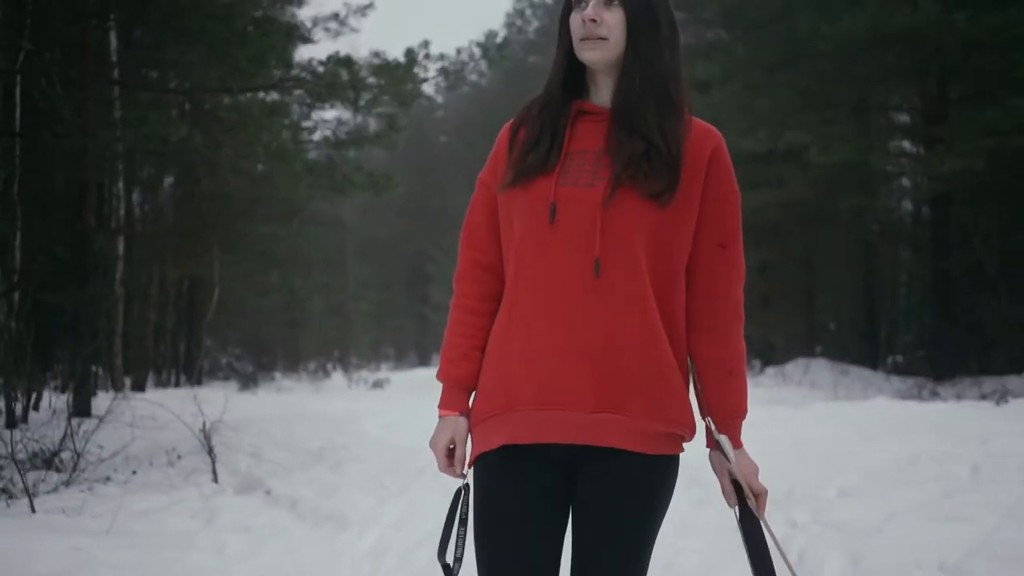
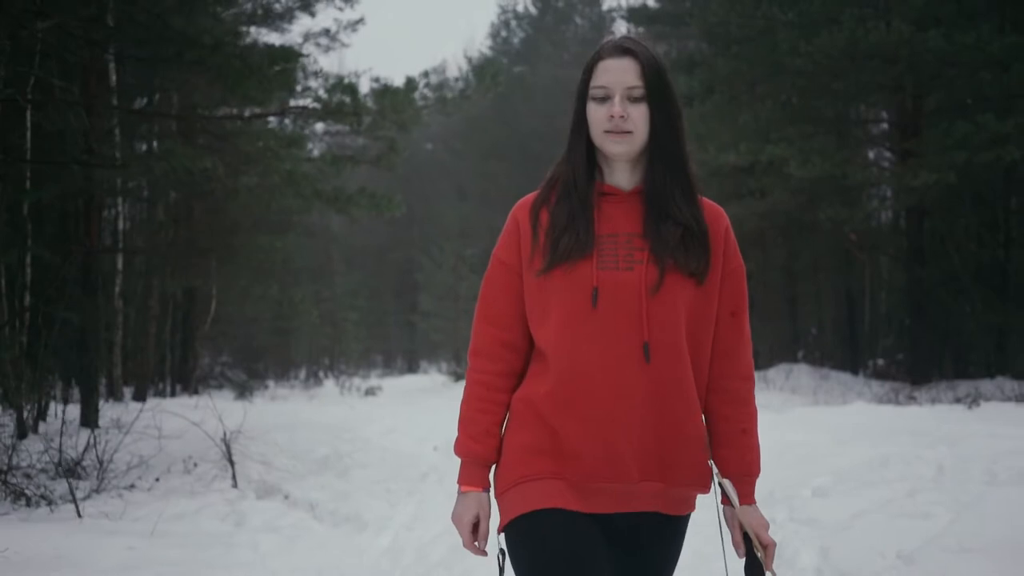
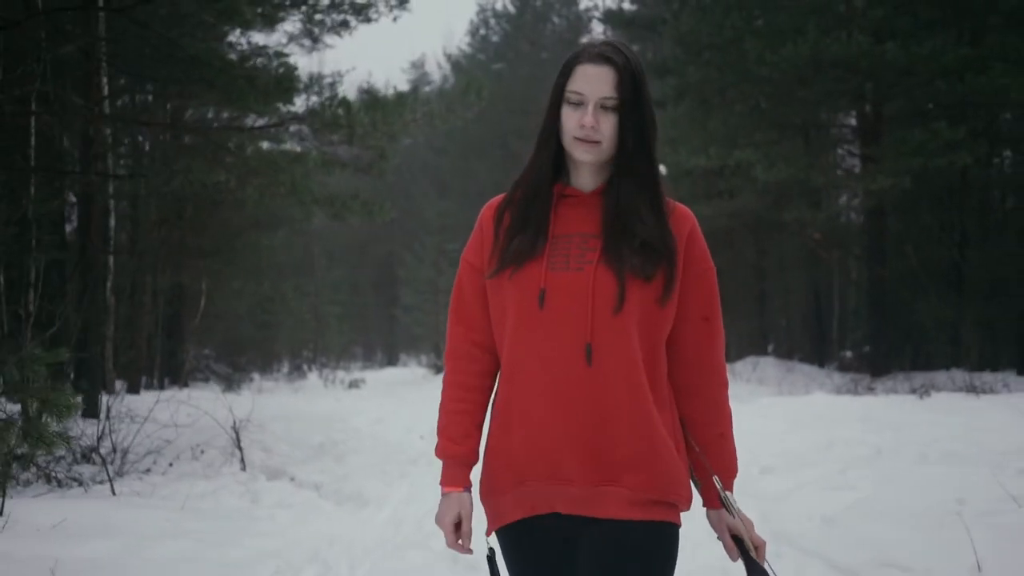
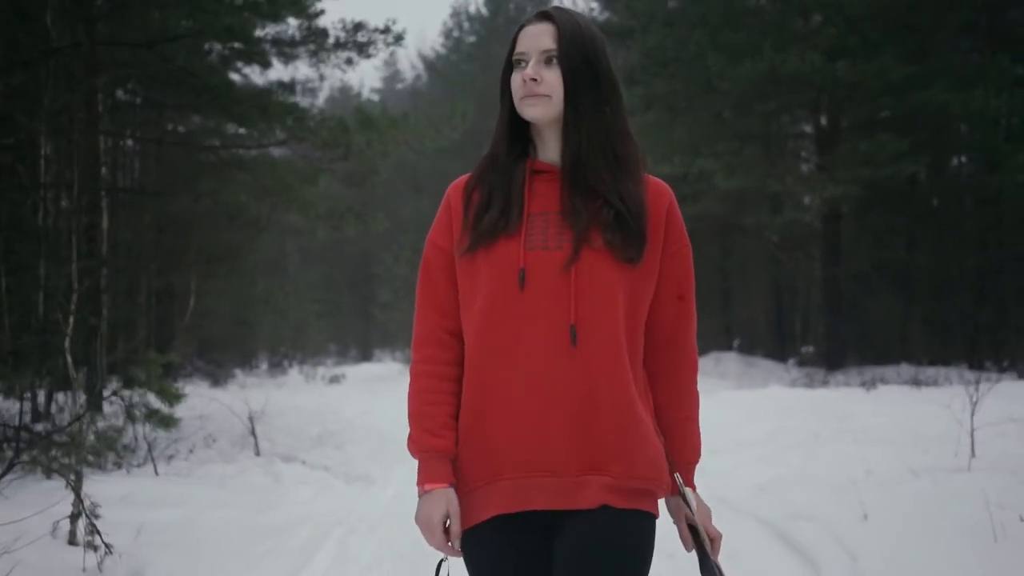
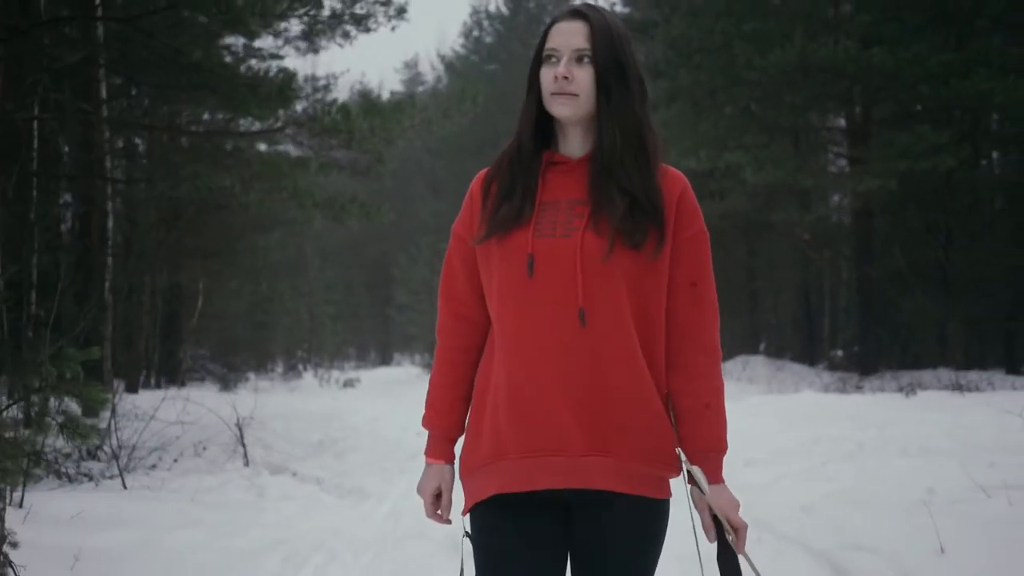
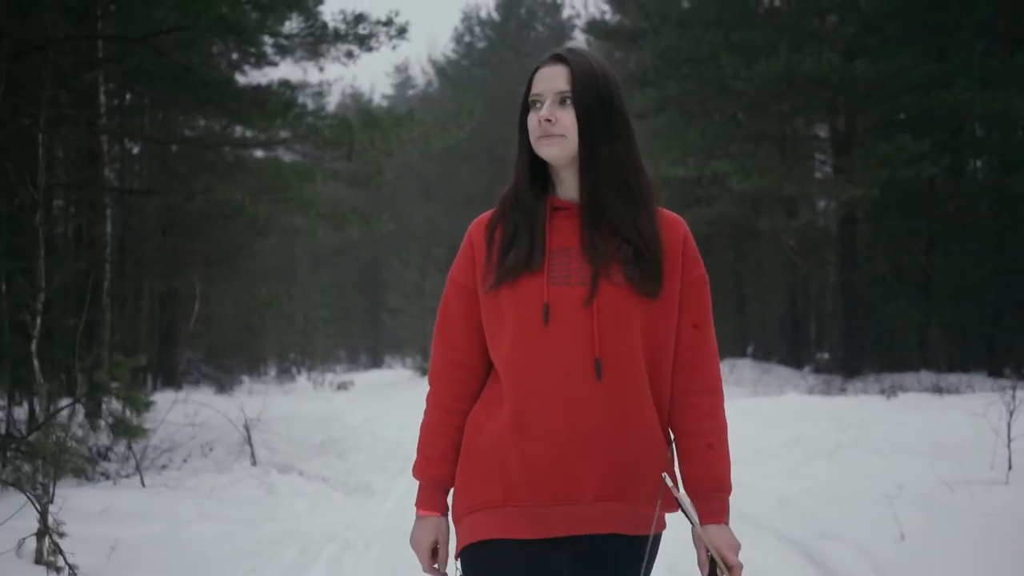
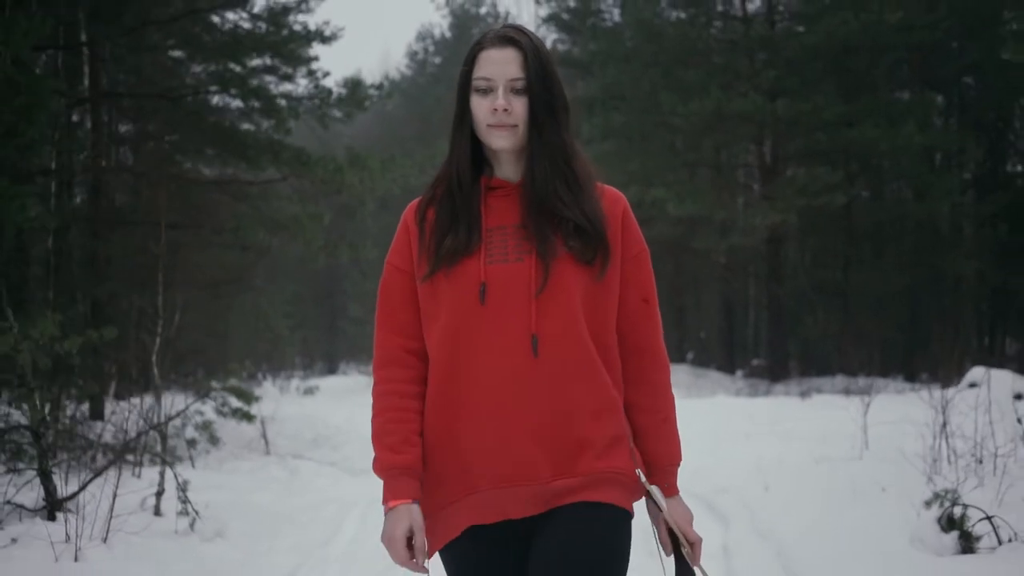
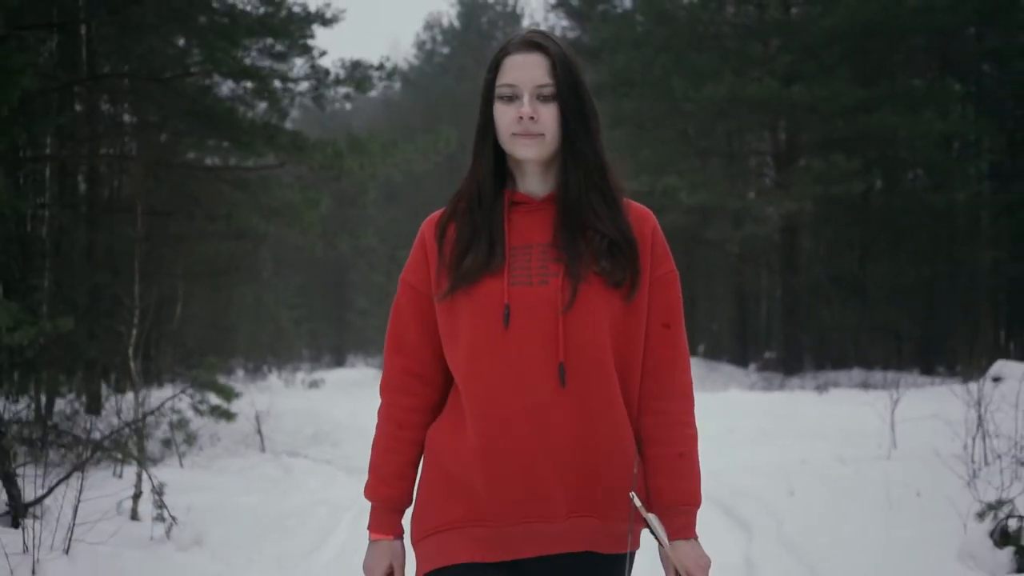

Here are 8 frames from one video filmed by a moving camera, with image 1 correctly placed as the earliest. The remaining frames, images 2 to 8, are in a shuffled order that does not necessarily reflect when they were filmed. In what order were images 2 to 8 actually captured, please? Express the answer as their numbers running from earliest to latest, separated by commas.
2, 3, 5, 6, 4, 8, 7
